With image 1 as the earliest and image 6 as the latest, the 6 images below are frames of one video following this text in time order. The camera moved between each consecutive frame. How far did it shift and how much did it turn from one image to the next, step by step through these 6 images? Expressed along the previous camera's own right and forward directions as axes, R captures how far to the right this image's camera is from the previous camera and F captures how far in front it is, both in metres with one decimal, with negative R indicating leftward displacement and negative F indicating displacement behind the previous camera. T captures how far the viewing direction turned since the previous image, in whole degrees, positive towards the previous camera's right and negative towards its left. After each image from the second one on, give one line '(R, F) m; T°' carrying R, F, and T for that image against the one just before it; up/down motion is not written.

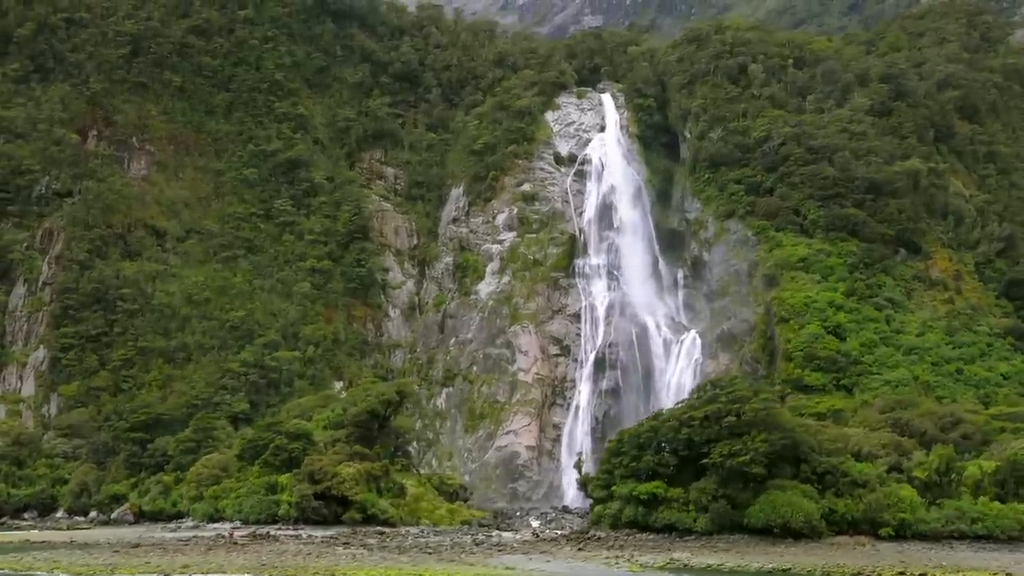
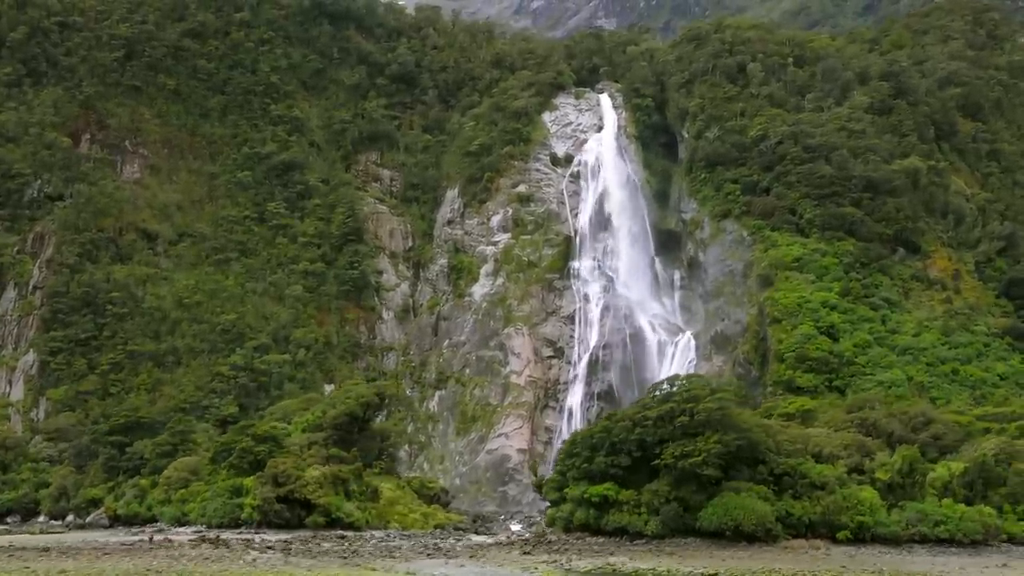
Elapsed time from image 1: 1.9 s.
(+1.2, +0.5) m; -1°
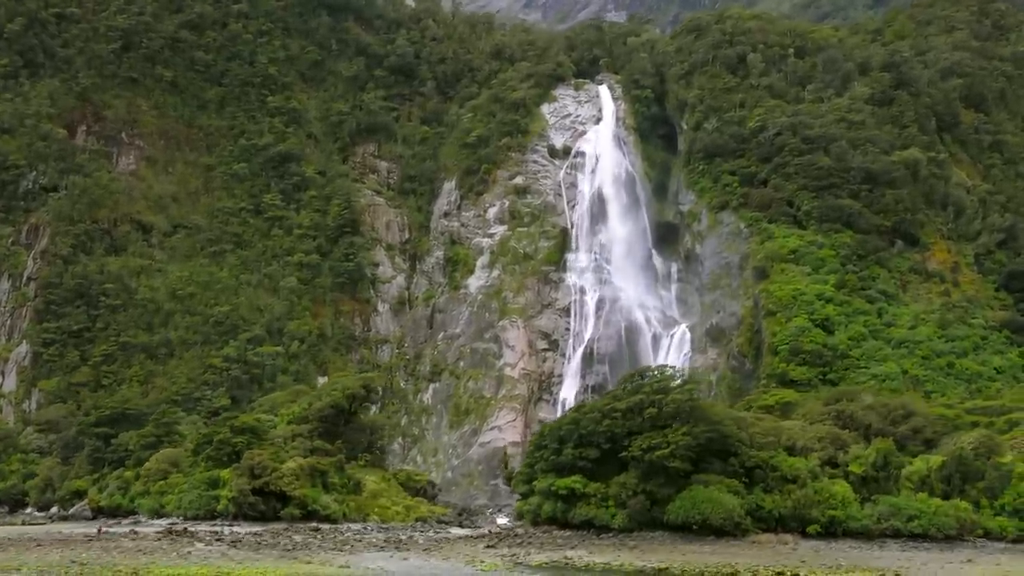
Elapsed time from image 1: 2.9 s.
(+0.7, +0.3) m; -1°
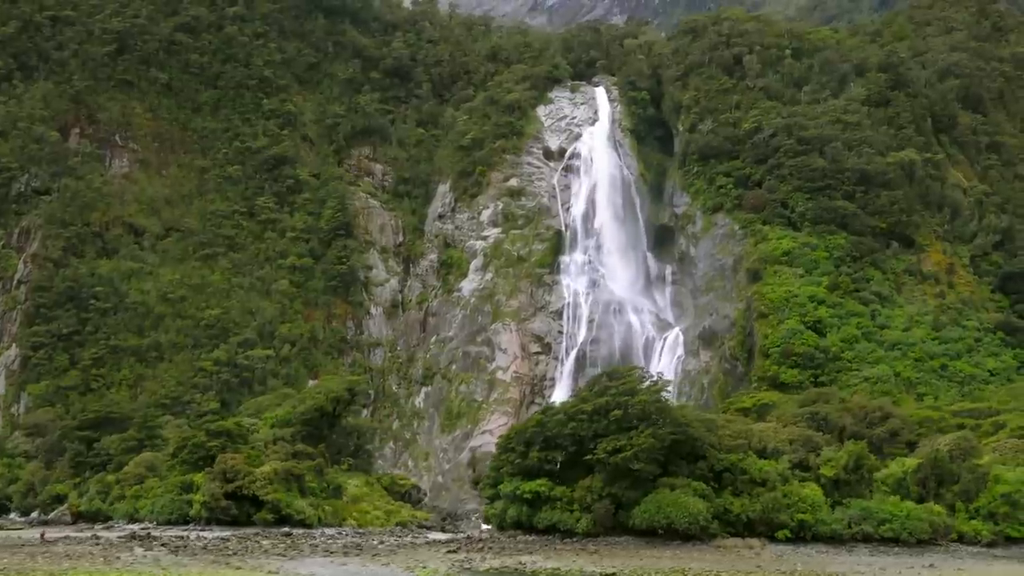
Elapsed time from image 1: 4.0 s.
(+0.7, +0.3) m; 0°
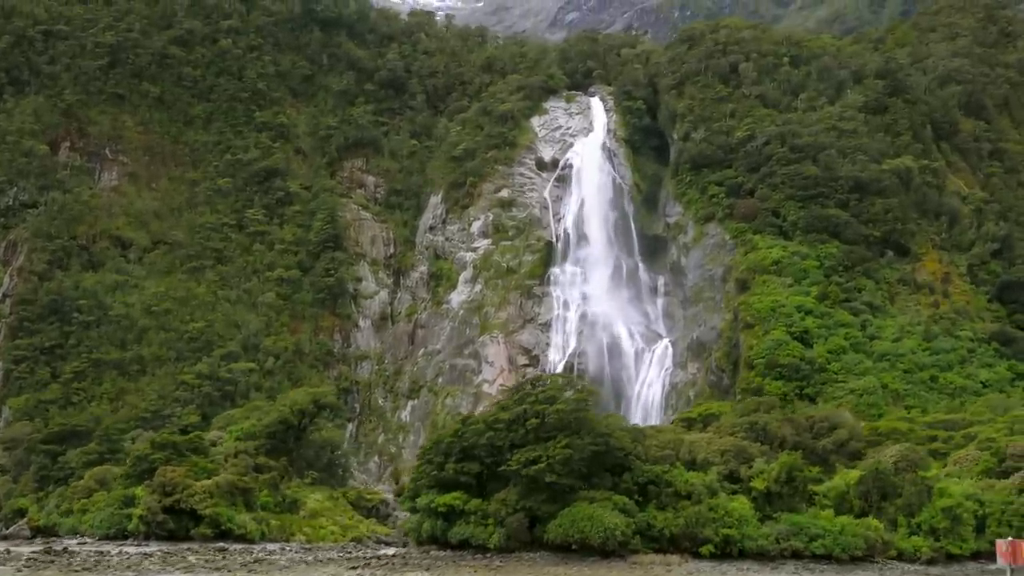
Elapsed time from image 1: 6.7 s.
(+1.6, +0.8) m; -1°
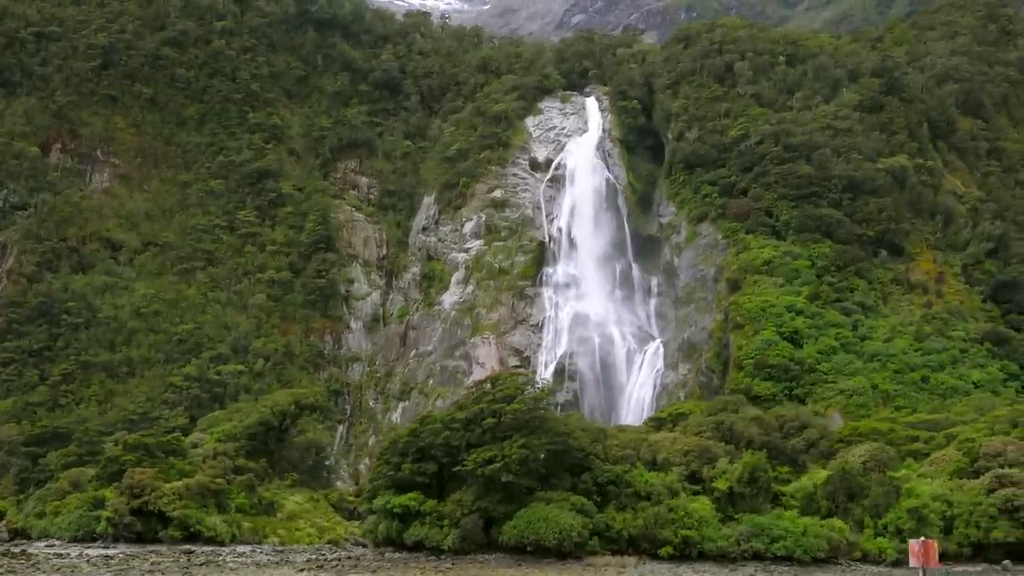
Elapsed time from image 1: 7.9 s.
(+0.7, +0.3) m; 0°
